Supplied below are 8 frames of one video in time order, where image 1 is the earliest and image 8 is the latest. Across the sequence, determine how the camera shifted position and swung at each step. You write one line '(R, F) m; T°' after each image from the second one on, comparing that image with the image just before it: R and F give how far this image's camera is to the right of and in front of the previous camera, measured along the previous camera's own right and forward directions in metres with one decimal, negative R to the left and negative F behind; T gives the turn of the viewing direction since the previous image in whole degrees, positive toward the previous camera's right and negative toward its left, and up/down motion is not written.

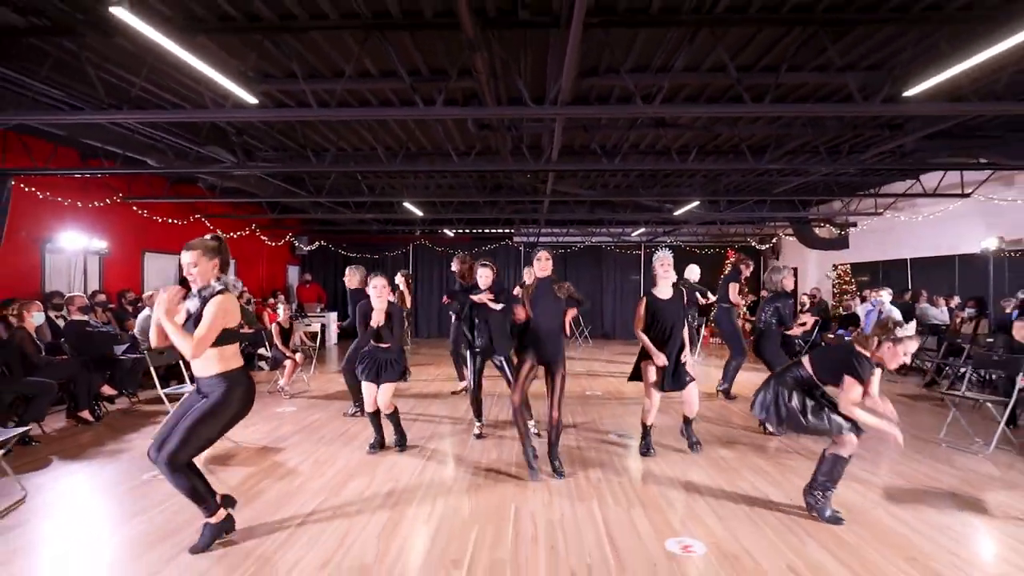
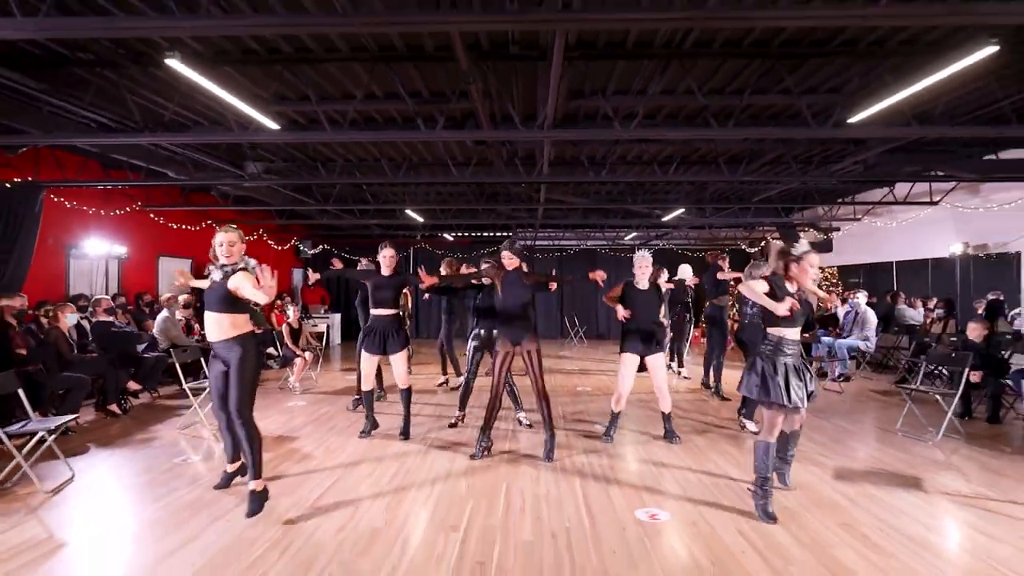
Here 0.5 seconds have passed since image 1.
(+0.1, -0.5) m; 0°
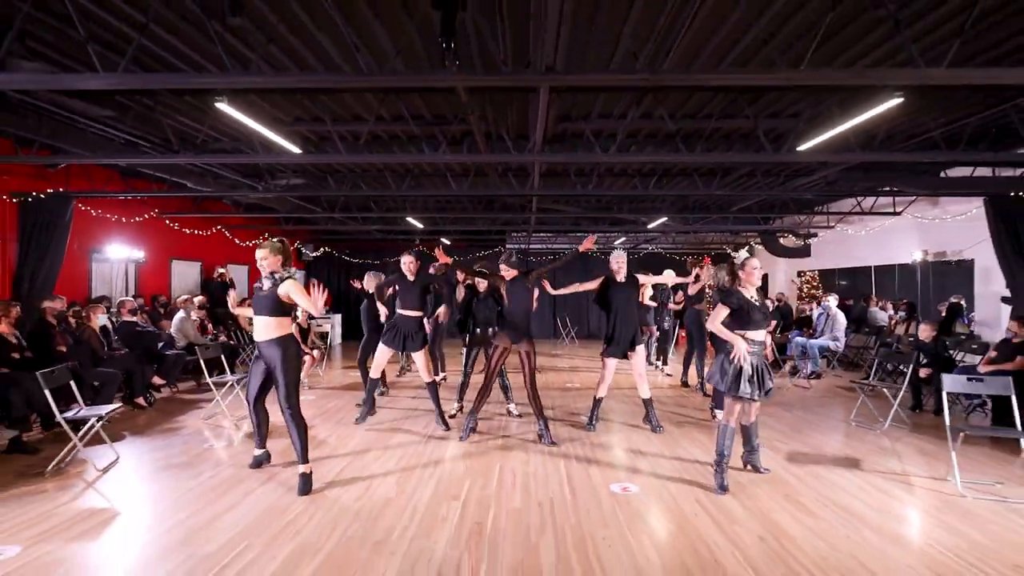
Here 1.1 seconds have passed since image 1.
(0.0, -0.6) m; 0°
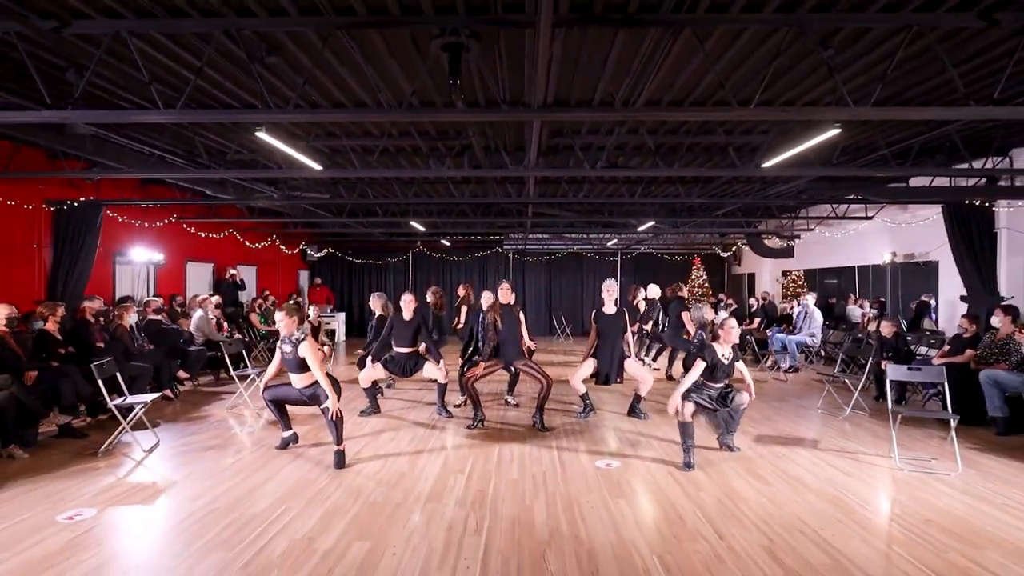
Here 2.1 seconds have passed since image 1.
(0.0, -0.6) m; 0°
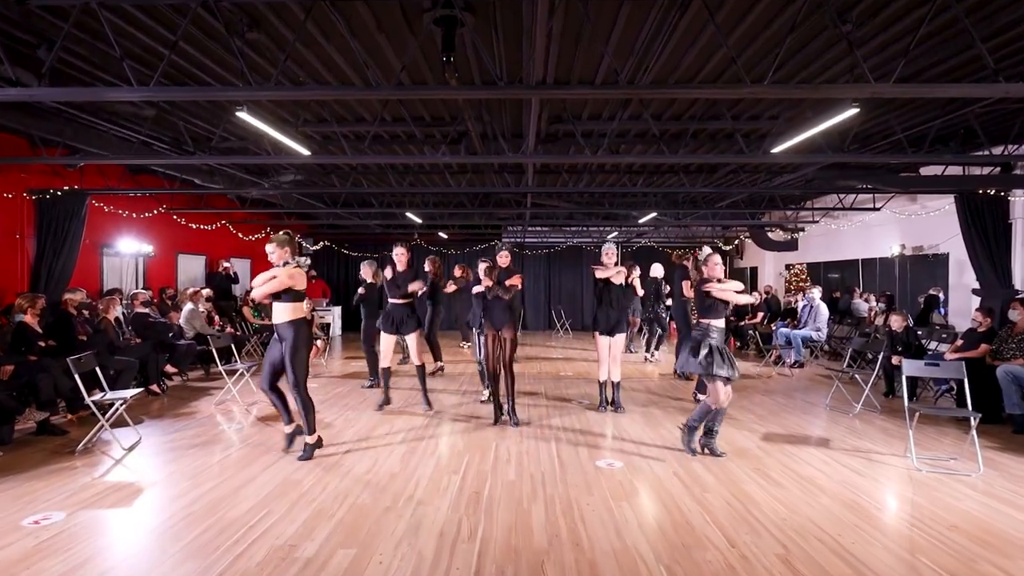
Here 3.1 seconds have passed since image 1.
(0.0, +0.2) m; 0°
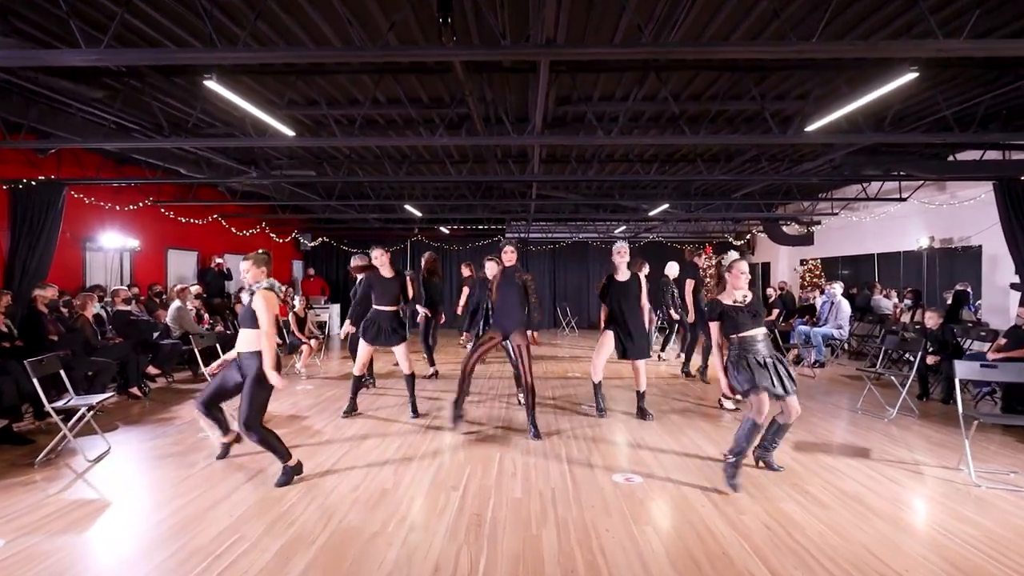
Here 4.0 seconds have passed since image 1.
(0.0, +0.5) m; 0°
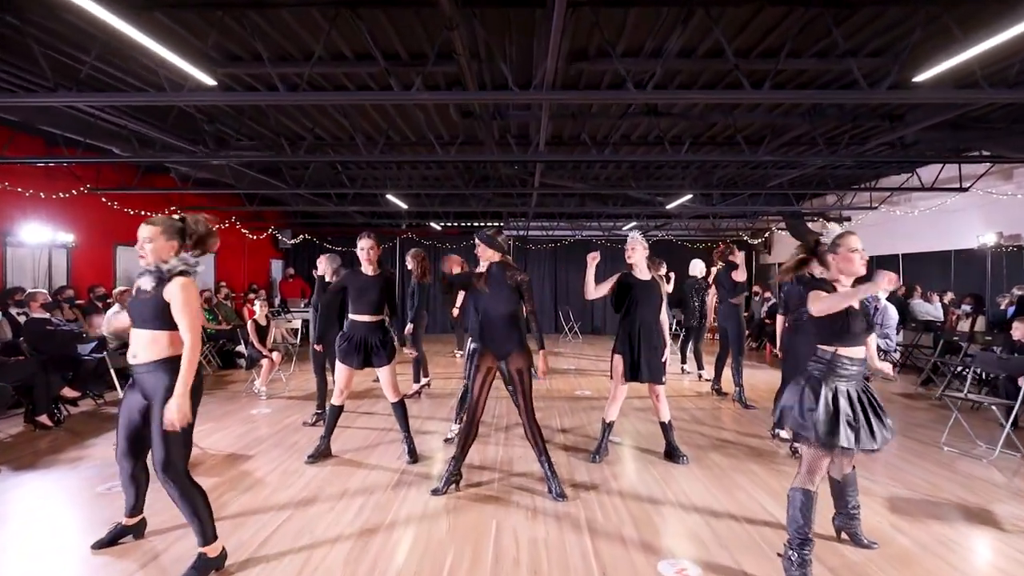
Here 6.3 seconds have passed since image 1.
(0.0, +1.3) m; 0°
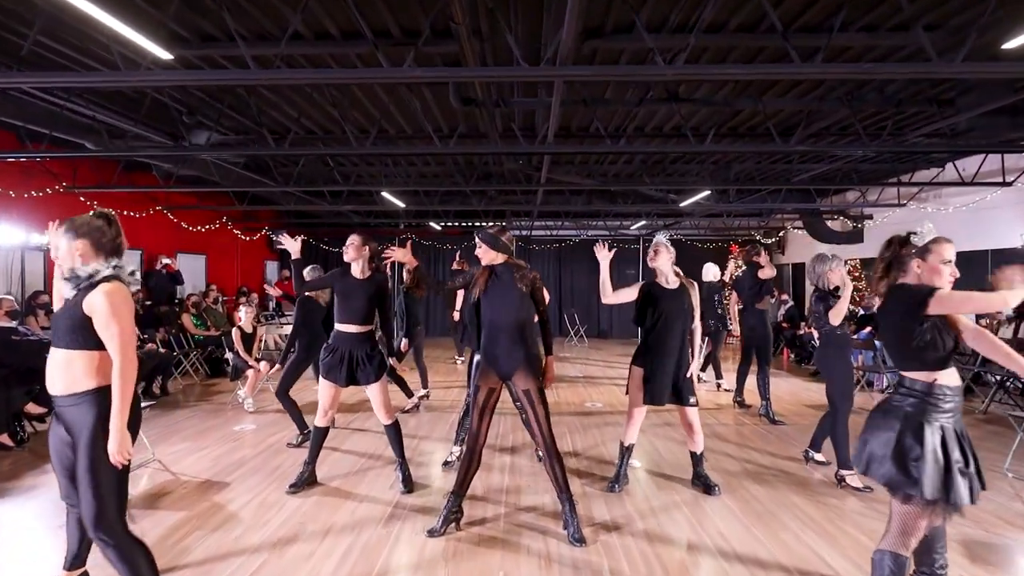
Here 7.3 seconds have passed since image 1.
(0.0, +0.5) m; 0°
